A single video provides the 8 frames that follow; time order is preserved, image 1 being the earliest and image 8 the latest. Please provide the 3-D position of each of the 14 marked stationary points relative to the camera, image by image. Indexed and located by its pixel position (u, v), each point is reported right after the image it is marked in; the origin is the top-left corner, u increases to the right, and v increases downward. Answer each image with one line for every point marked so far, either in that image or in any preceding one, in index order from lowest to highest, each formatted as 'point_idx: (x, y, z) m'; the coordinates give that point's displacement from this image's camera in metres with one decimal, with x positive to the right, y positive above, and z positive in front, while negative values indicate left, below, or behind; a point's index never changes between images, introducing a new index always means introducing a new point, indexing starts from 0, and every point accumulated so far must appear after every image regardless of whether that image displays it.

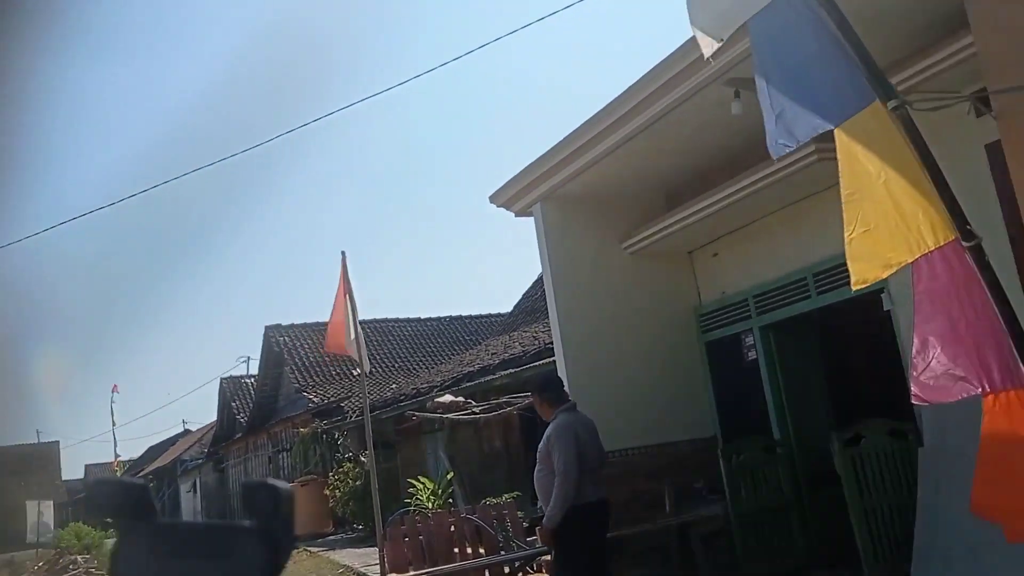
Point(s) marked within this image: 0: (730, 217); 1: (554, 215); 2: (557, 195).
0: (+2.0, +0.7, +7.4) m
1: (+0.4, +0.7, +8.3) m
2: (+0.4, +0.9, +8.4) m
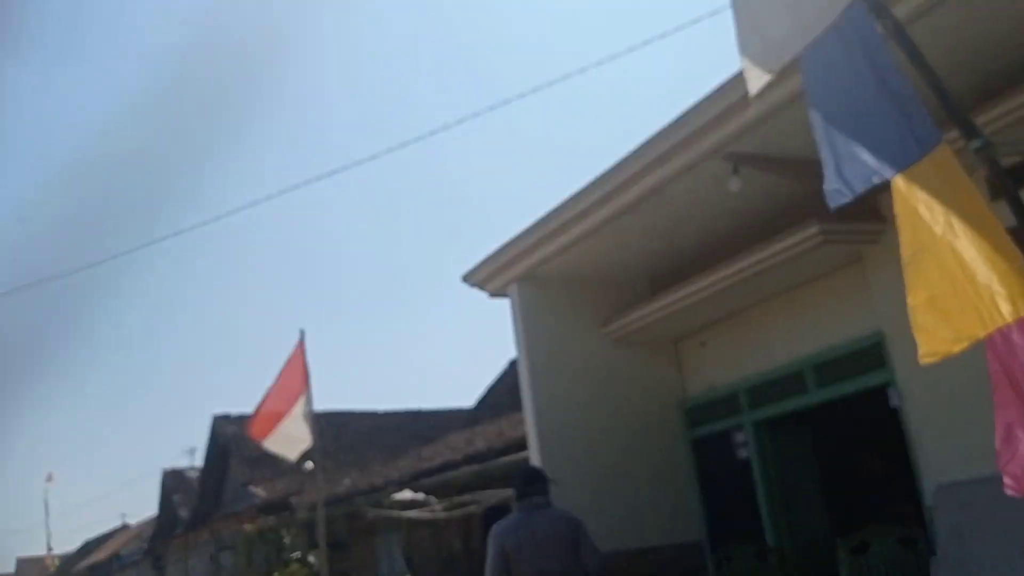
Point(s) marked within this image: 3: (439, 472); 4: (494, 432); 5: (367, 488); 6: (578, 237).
0: (+1.8, 0.0, +7.0) m
1: (+0.2, -0.1, +7.9) m
2: (+0.2, +0.1, +7.9) m
3: (-1.0, -2.6, +12.1) m
4: (-0.3, -2.1, +12.9) m
5: (-2.4, -3.3, +14.2) m
6: (+0.5, +0.4, +7.0) m
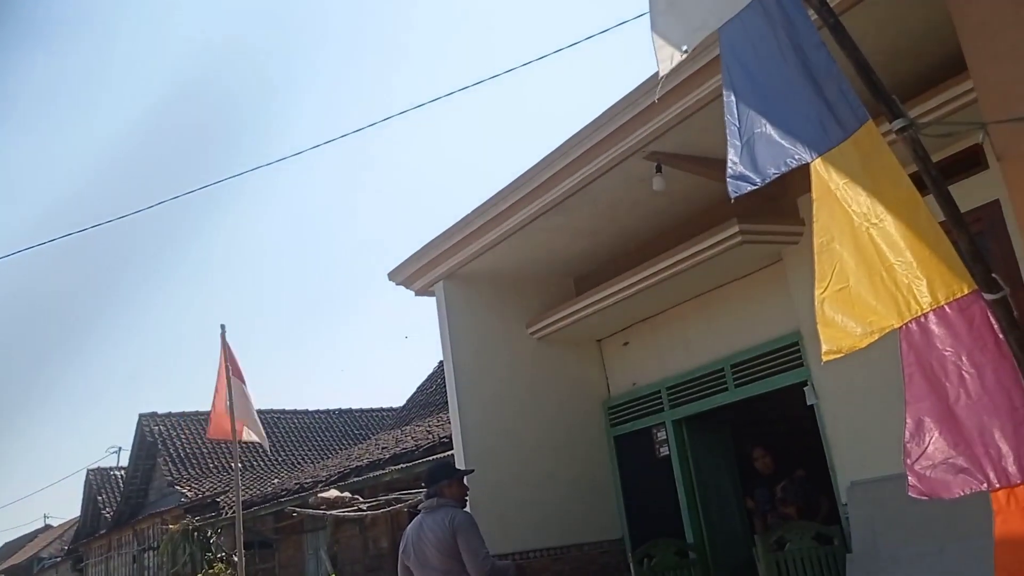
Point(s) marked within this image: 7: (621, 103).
0: (+1.2, 0.0, +7.0) m
1: (-0.5, -0.1, +7.8) m
2: (-0.5, +0.1, +7.9) m
3: (-2.0, -2.5, +12.0) m
4: (-1.3, -2.1, +12.8) m
5: (-3.5, -3.2, +14.0) m
6: (-0.1, +0.4, +7.0) m
7: (+0.7, +1.2, +5.7) m
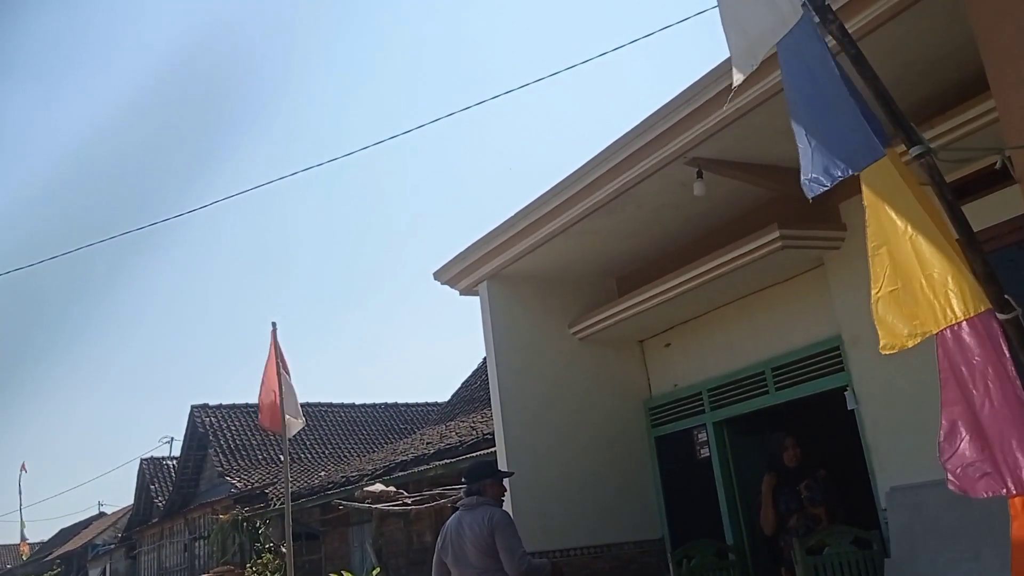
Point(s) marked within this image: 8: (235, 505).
0: (+1.6, -0.1, +7.1) m
1: (-0.1, -0.1, +7.9) m
2: (-0.1, +0.1, +8.0) m
3: (-1.4, -2.5, +12.2) m
4: (-0.7, -2.1, +13.0) m
5: (-2.8, -3.1, +14.3) m
6: (+0.3, +0.4, +7.1) m
7: (+1.0, +1.2, +5.7) m
8: (-5.6, -4.4, +17.7) m
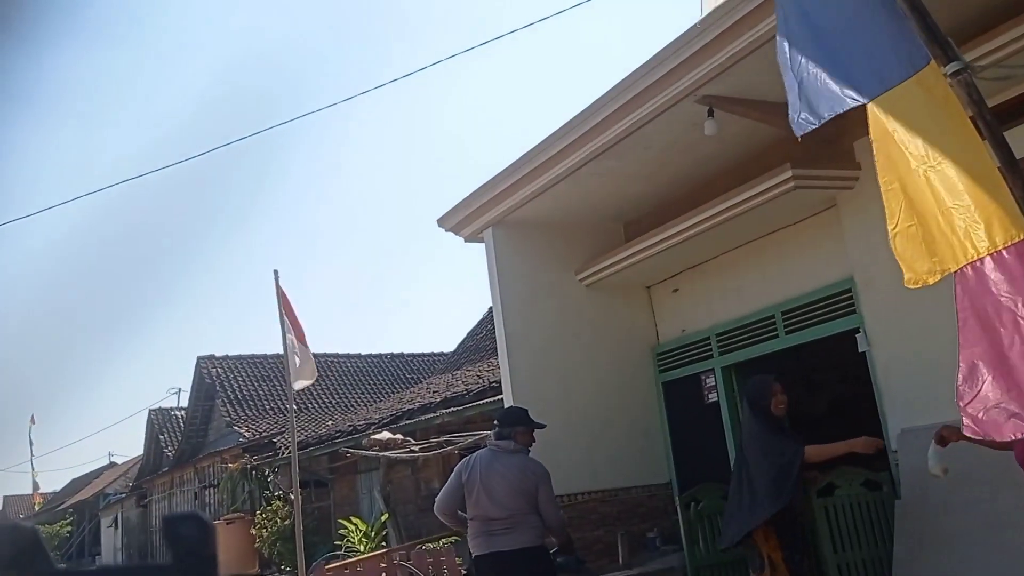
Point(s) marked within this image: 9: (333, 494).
0: (+1.6, +0.4, +7.0) m
1: (0.0, +0.4, +7.8) m
2: (0.0, +0.6, +7.9) m
3: (-1.3, -1.8, +12.2) m
4: (-0.6, -1.3, +13.0) m
5: (-2.7, -2.3, +14.4) m
6: (+0.3, +0.9, +7.0) m
7: (+1.0, +1.5, +5.6) m
8: (-5.5, -3.4, +17.9) m
9: (-3.2, -3.6, +15.5) m
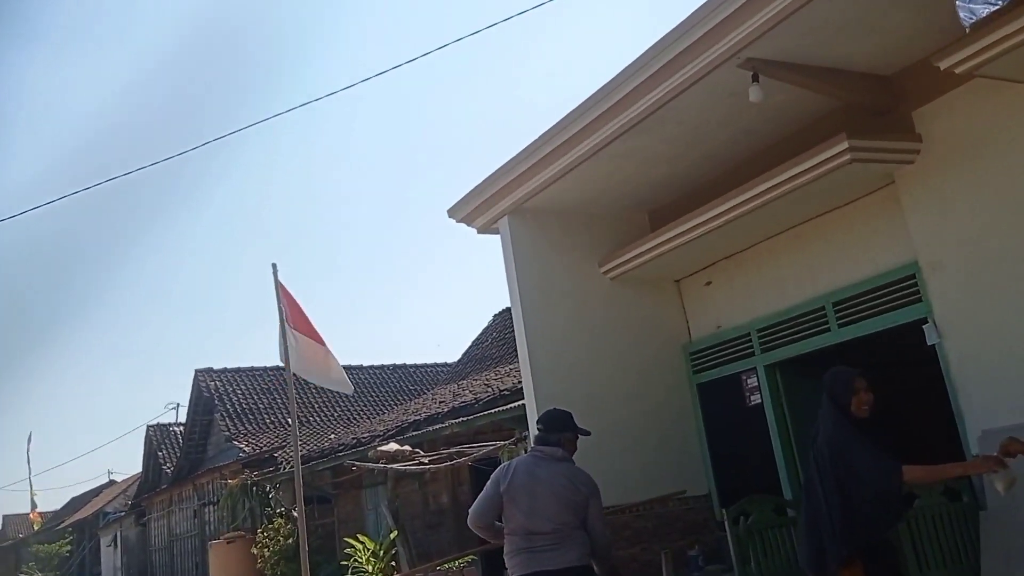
0: (+1.7, +0.4, +6.4) m
1: (+0.1, +0.4, +7.3) m
2: (+0.1, +0.6, +7.3) m
3: (-1.1, -1.8, +11.7) m
4: (-0.4, -1.4, +12.4) m
5: (-2.5, -2.4, +13.8) m
6: (+0.5, +0.9, +6.5) m
7: (+1.1, +1.6, +5.0) m
8: (-5.3, -3.6, +17.3) m
9: (-3.0, -3.8, +14.9) m
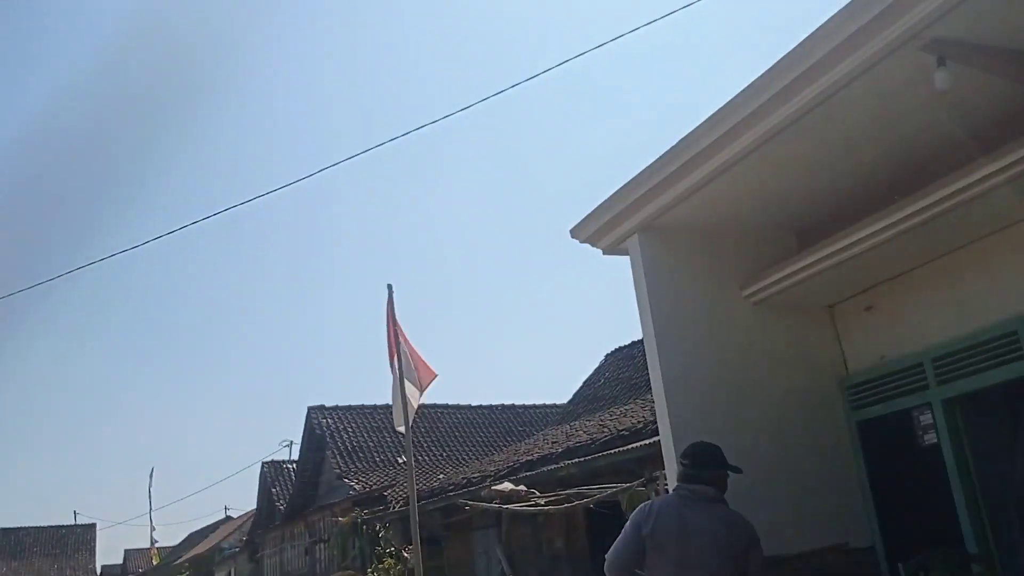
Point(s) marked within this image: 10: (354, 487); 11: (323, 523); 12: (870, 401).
0: (+2.6, +0.3, +5.8) m
1: (+1.1, +0.2, +6.8) m
2: (+1.1, +0.4, +6.9) m
3: (+0.4, -2.3, +11.2) m
4: (+1.2, -1.9, +11.9) m
5: (-0.8, -3.0, +13.4) m
6: (+1.3, +0.7, +6.0) m
7: (+1.8, +1.5, +4.5) m
8: (-3.1, -4.3, +17.1) m
9: (-1.1, -4.4, +14.5) m
10: (-3.3, -4.1, +18.0) m
11: (-4.1, -5.1, +19.2) m
12: (+2.7, -0.9, +6.9) m
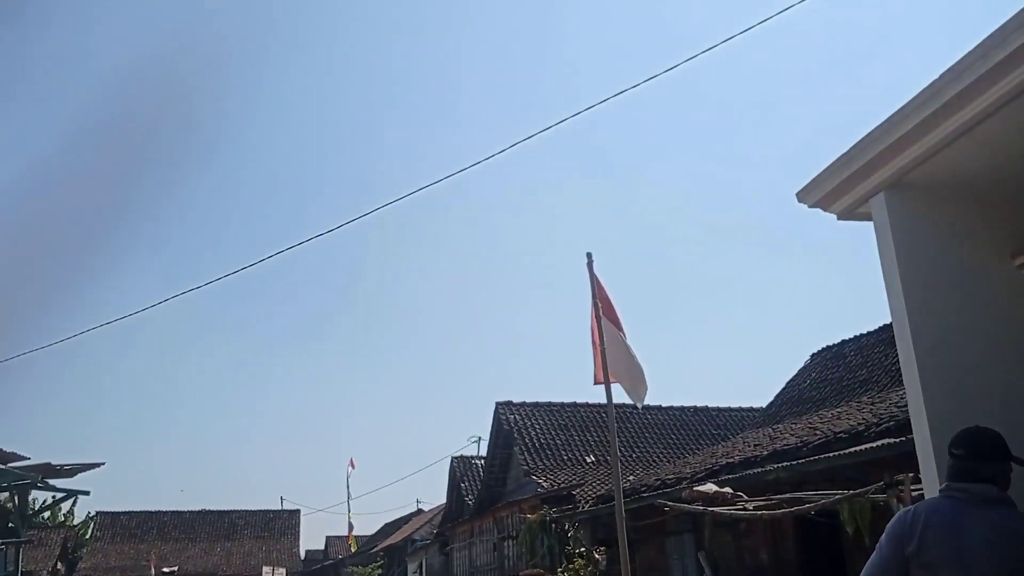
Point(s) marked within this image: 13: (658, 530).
0: (+3.8, +0.4, +4.6) m
1: (+2.5, +0.4, +6.0) m
2: (+2.5, +0.5, +6.0) m
3: (+2.7, -2.1, +10.4) m
4: (+3.7, -1.7, +10.9) m
5: (+2.1, -2.9, +12.8) m
6: (+2.6, +0.9, +5.1) m
7: (+2.8, +1.7, +3.6) m
8: (+0.6, -4.2, +16.9) m
9: (+2.0, -4.3, +13.9) m
10: (+0.6, -4.0, +17.8) m
11: (0.0, -5.1, +19.1) m
12: (+4.1, -0.8, +5.7) m
13: (+2.2, -3.7, +13.4) m
